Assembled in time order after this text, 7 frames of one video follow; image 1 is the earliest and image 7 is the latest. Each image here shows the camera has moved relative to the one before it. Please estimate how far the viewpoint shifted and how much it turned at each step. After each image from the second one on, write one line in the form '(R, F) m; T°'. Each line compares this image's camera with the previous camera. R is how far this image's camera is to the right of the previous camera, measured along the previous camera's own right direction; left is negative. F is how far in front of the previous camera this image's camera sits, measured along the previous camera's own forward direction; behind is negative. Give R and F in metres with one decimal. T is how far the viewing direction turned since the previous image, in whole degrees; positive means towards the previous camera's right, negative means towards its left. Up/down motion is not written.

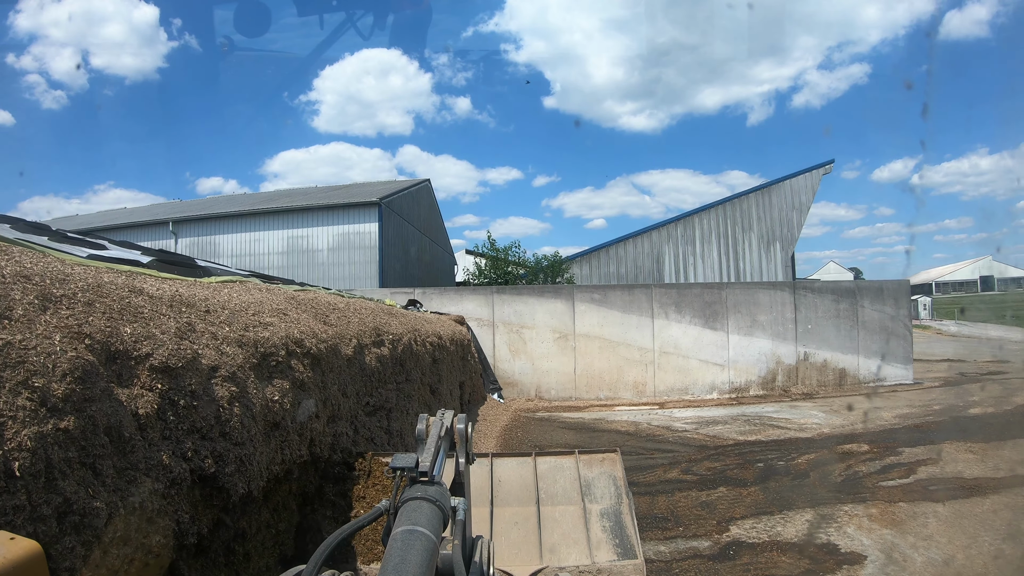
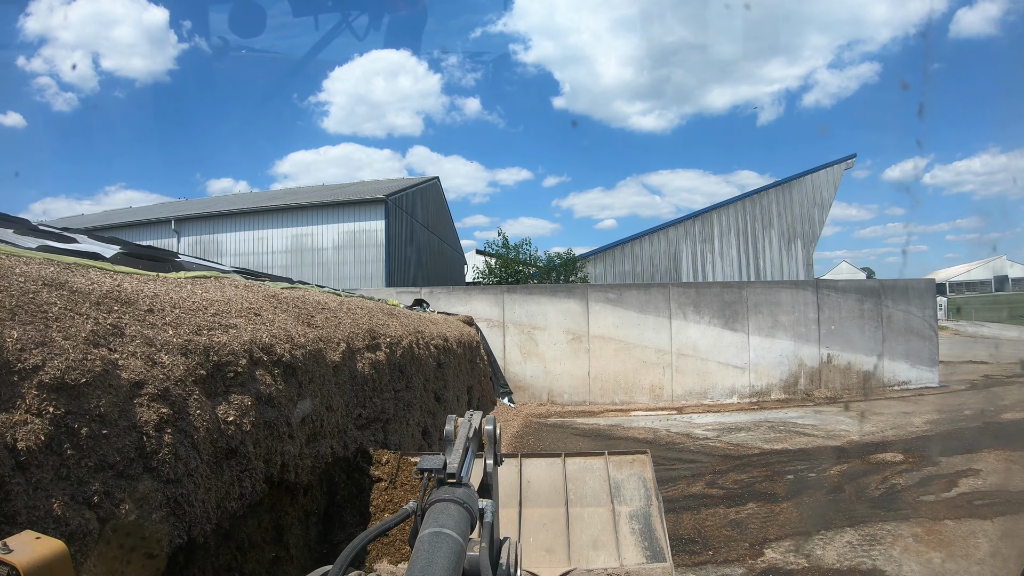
(0.0, +0.5) m; -1°
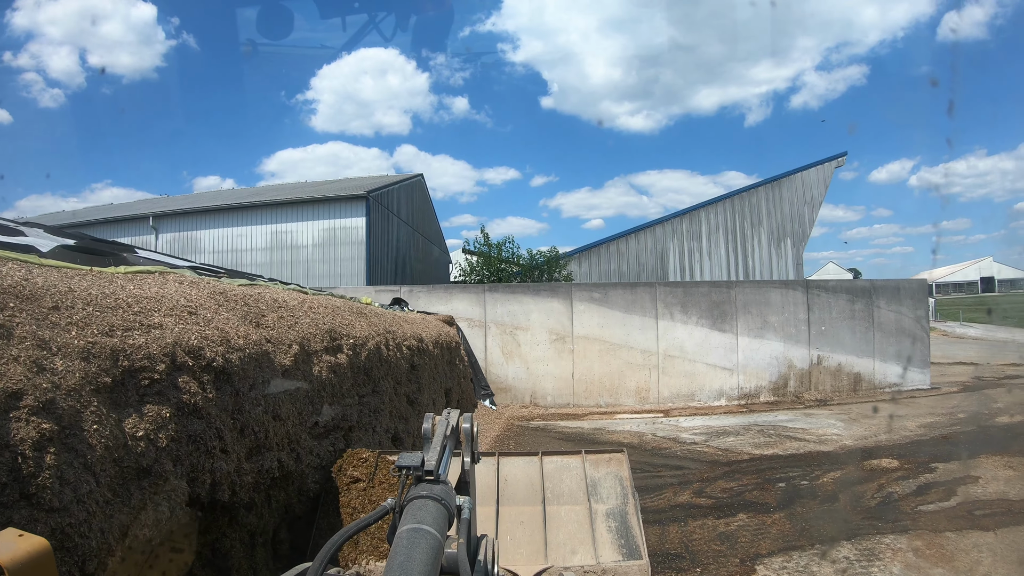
(+0.1, +0.3) m; +1°
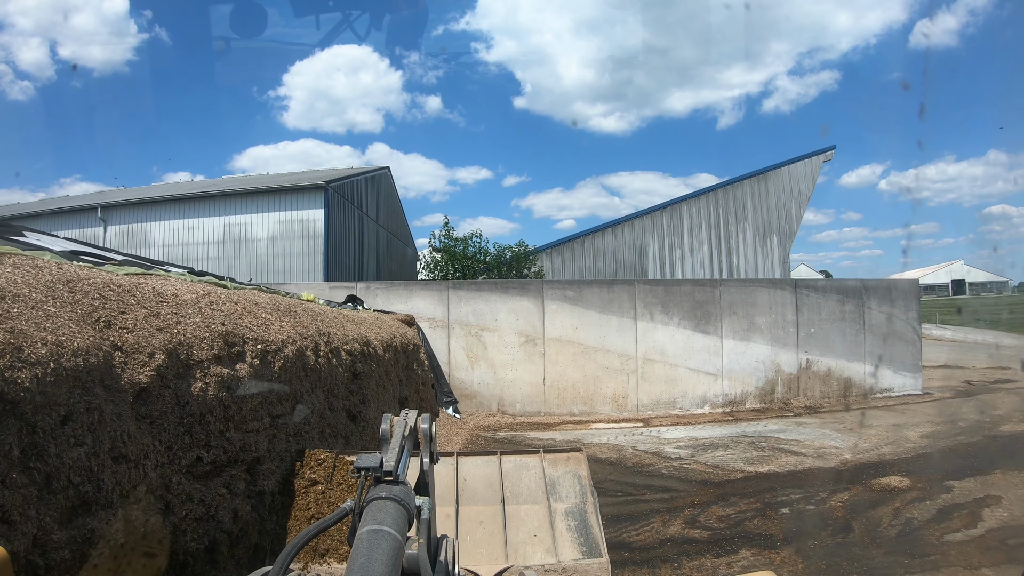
(+0.1, +0.9) m; +3°
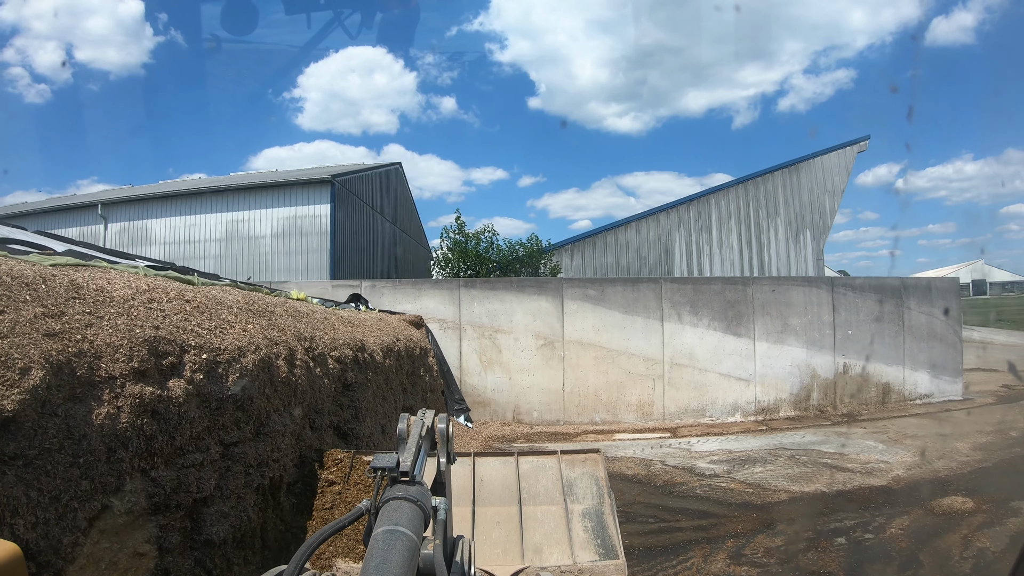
(0.0, +0.7) m; -1°
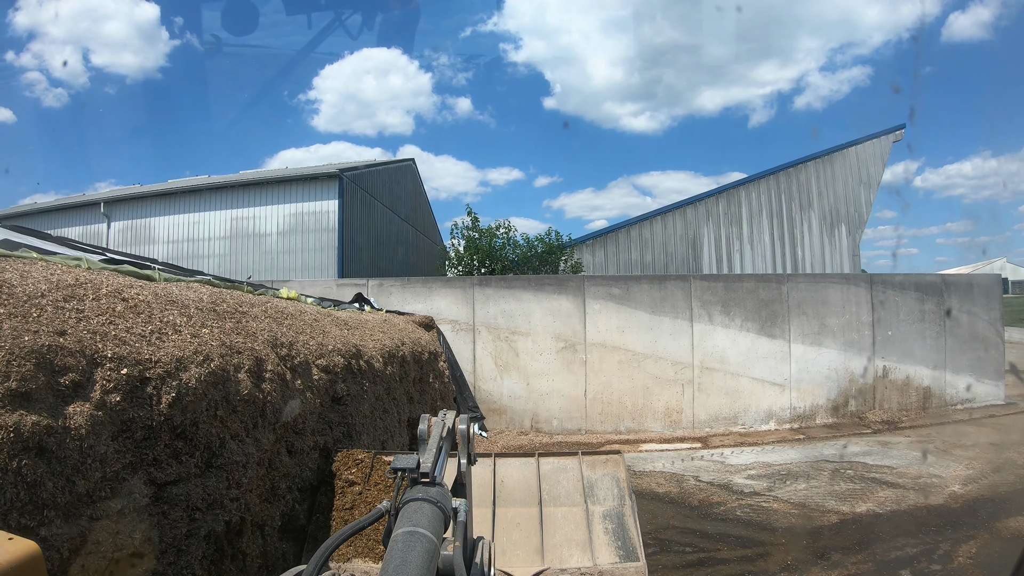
(0.0, +0.6) m; -2°
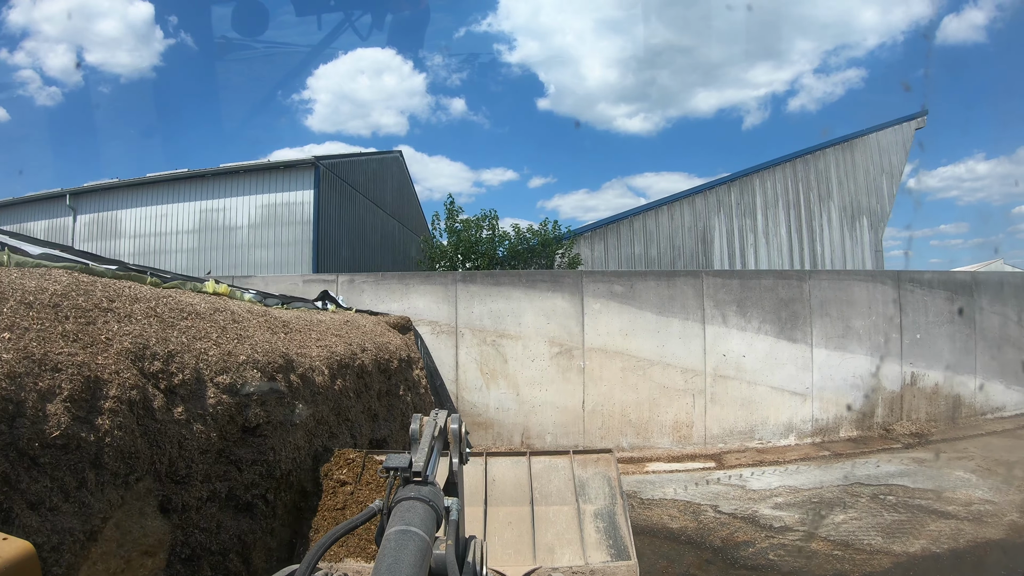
(+0.1, +0.9) m; +1°
